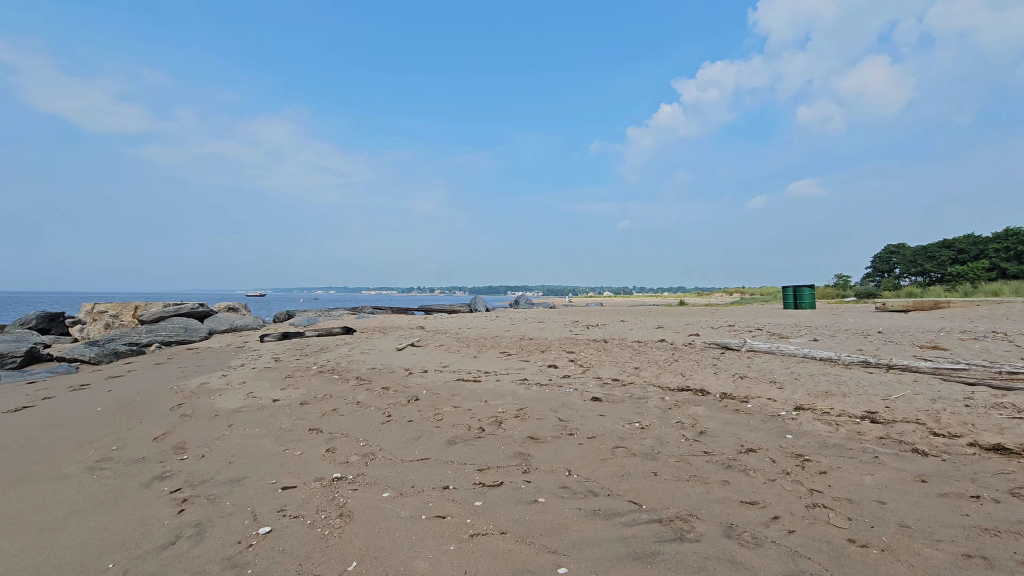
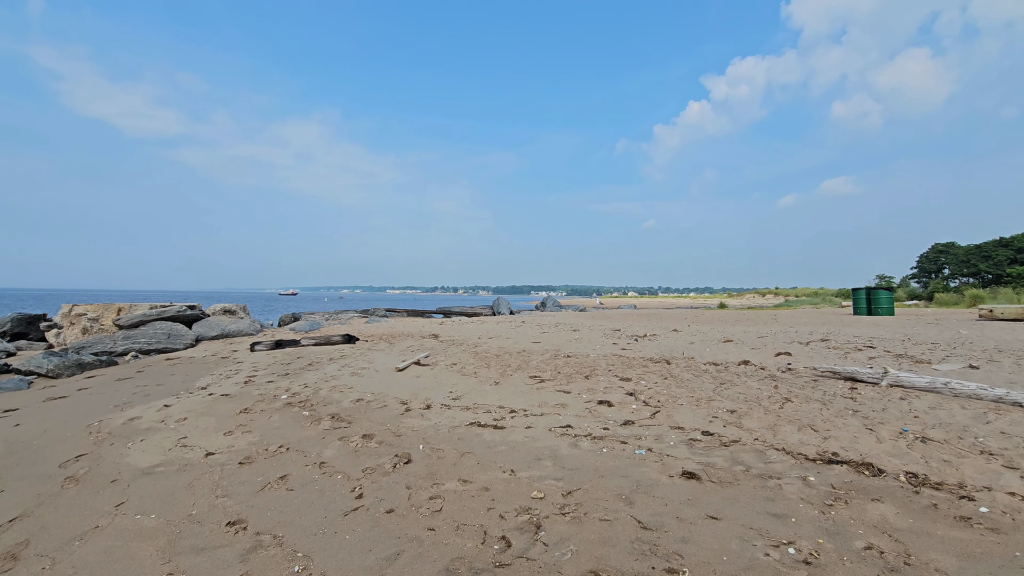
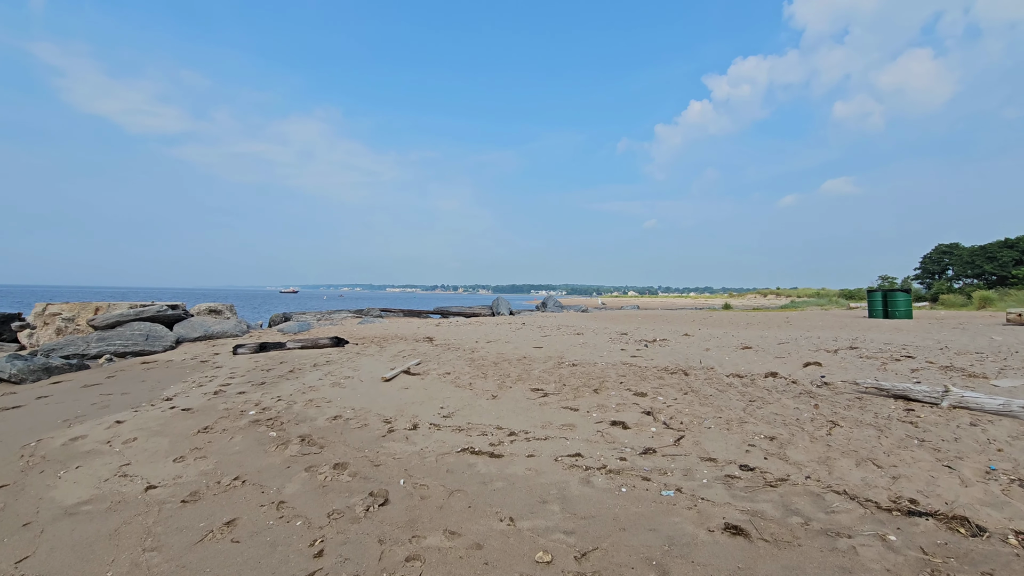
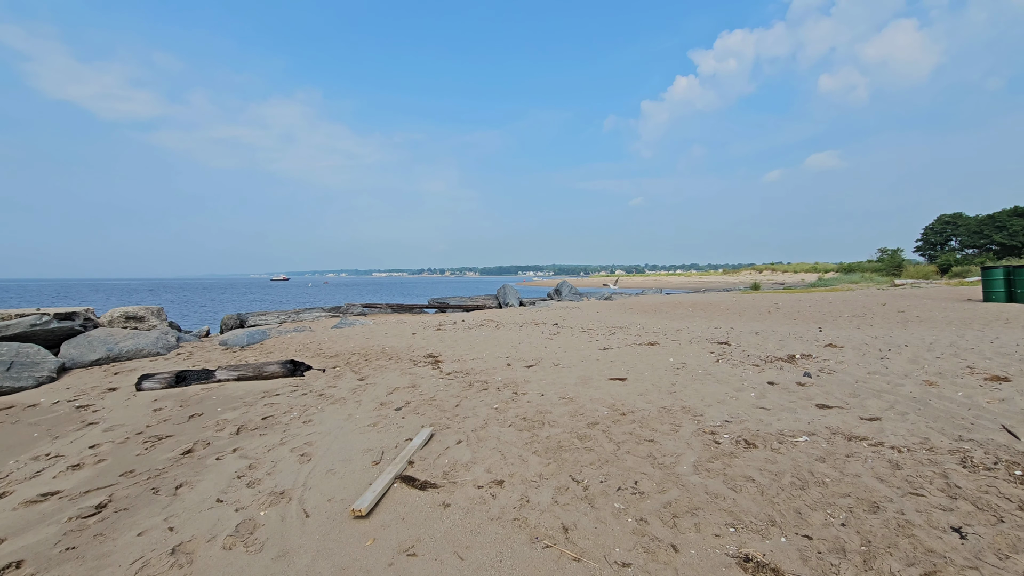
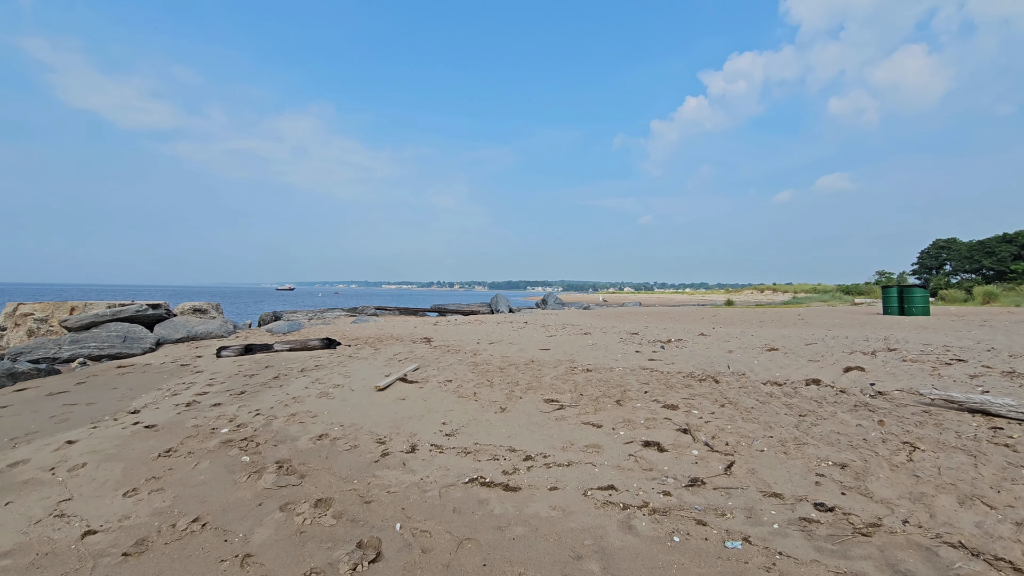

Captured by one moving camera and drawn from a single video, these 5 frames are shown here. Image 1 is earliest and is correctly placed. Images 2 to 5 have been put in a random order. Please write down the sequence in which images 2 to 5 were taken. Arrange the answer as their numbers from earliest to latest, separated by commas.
2, 3, 5, 4
